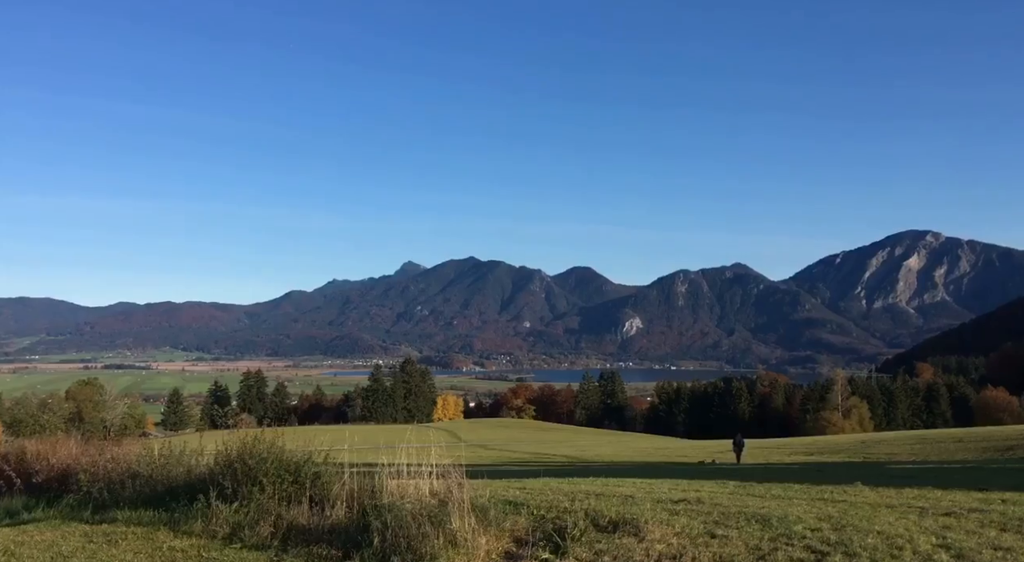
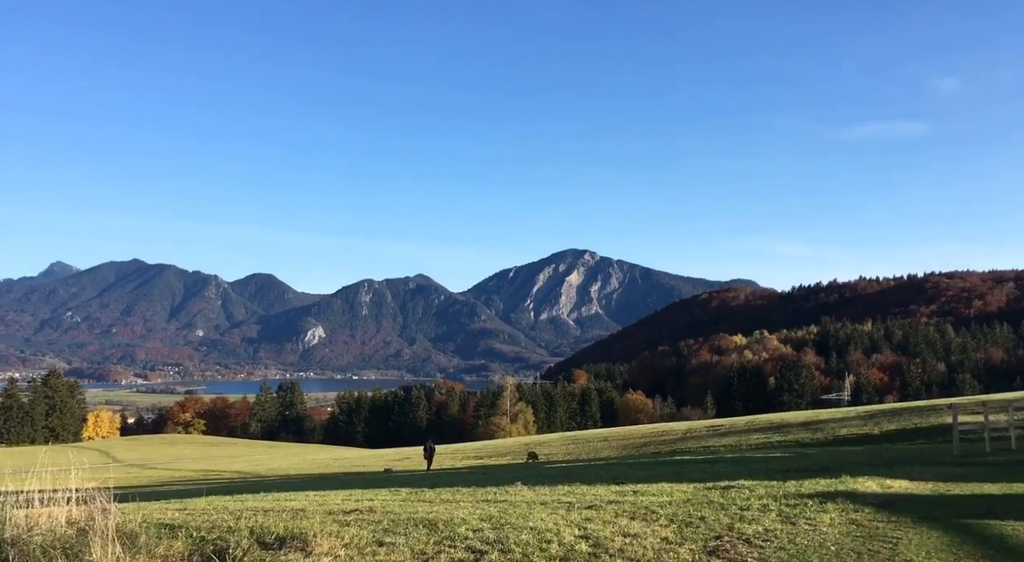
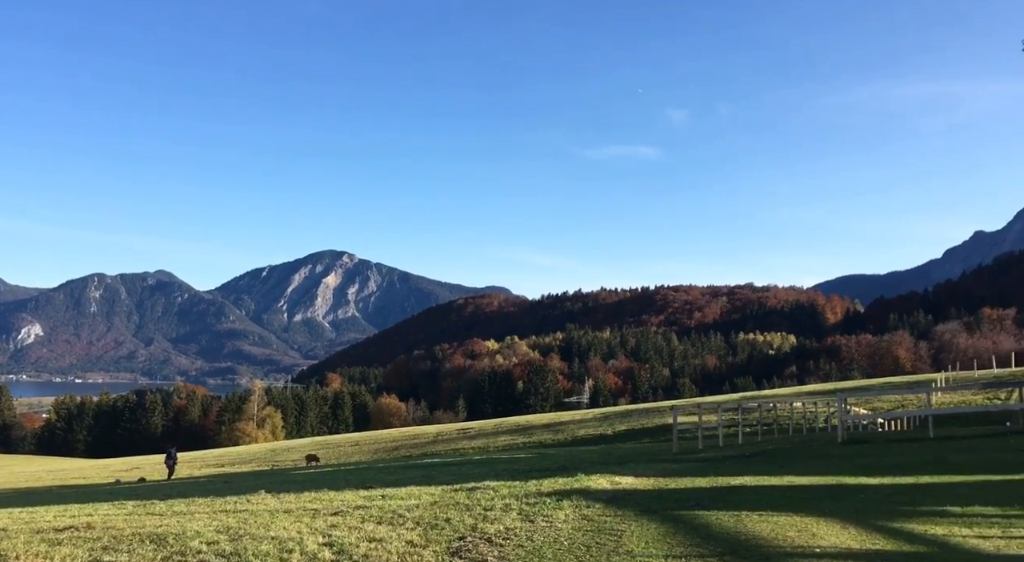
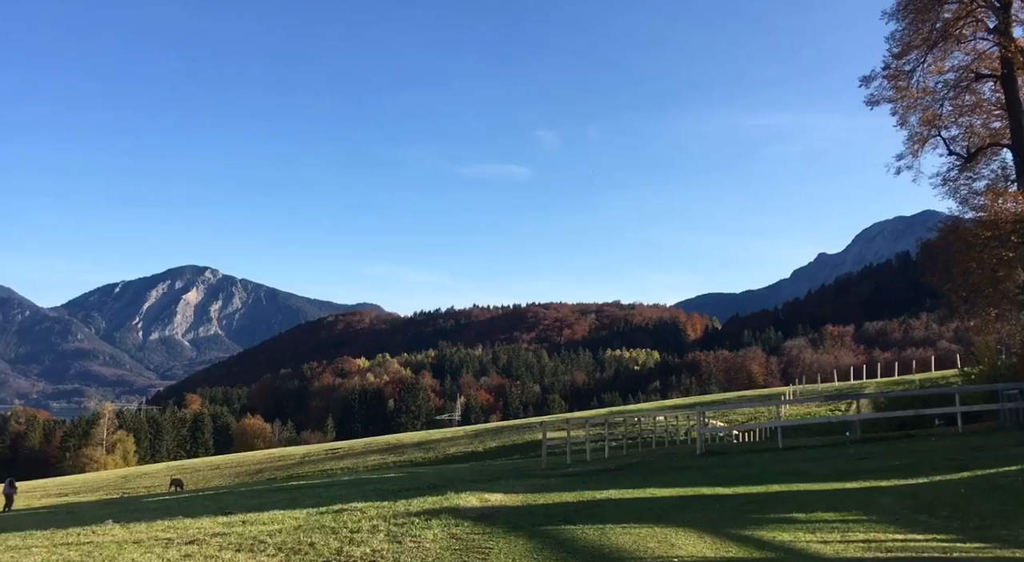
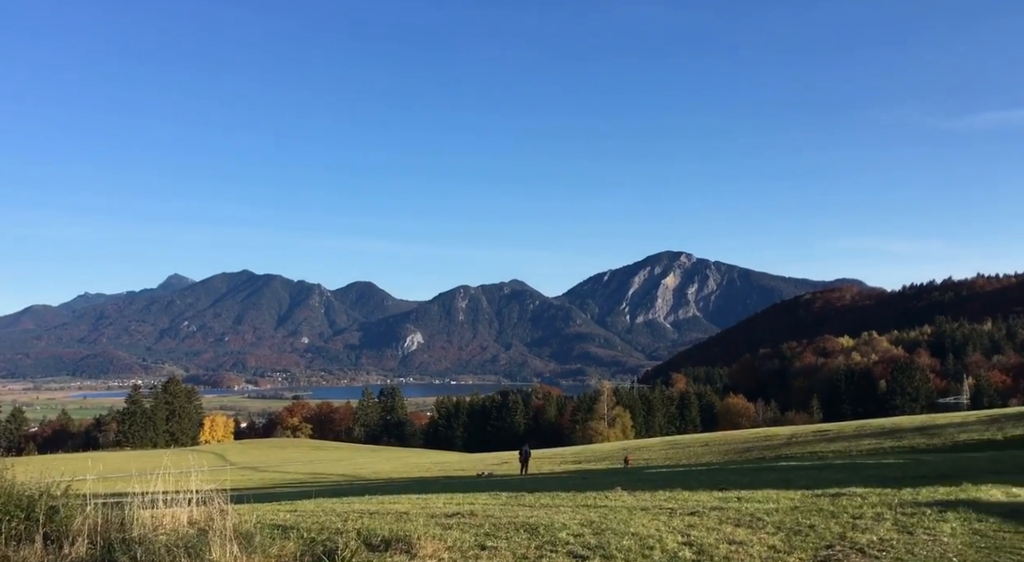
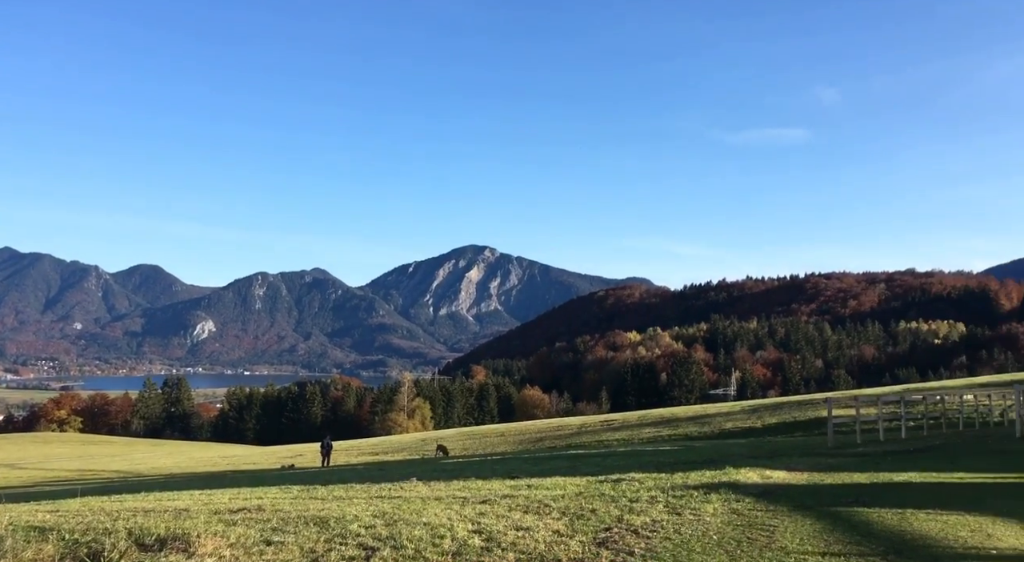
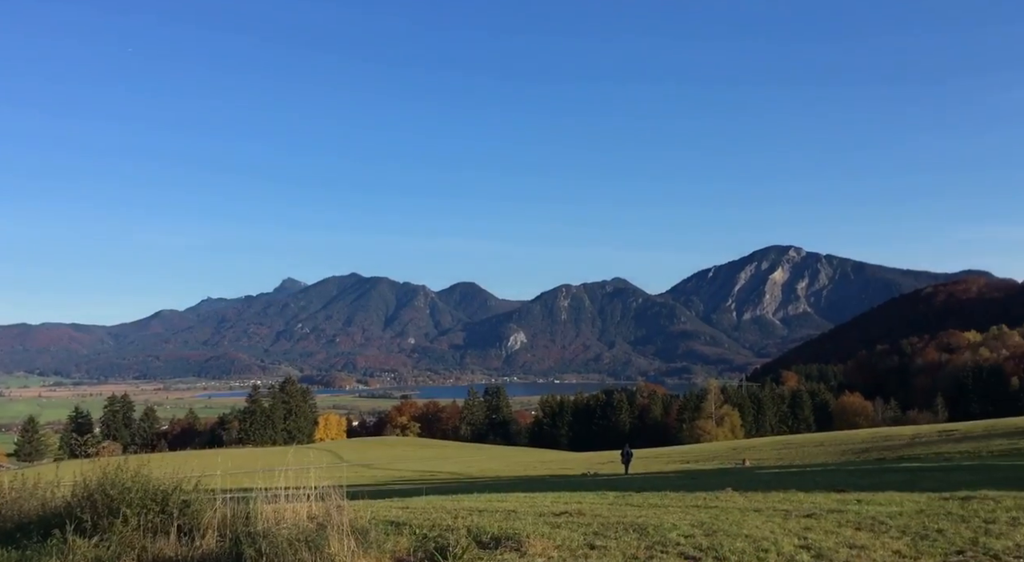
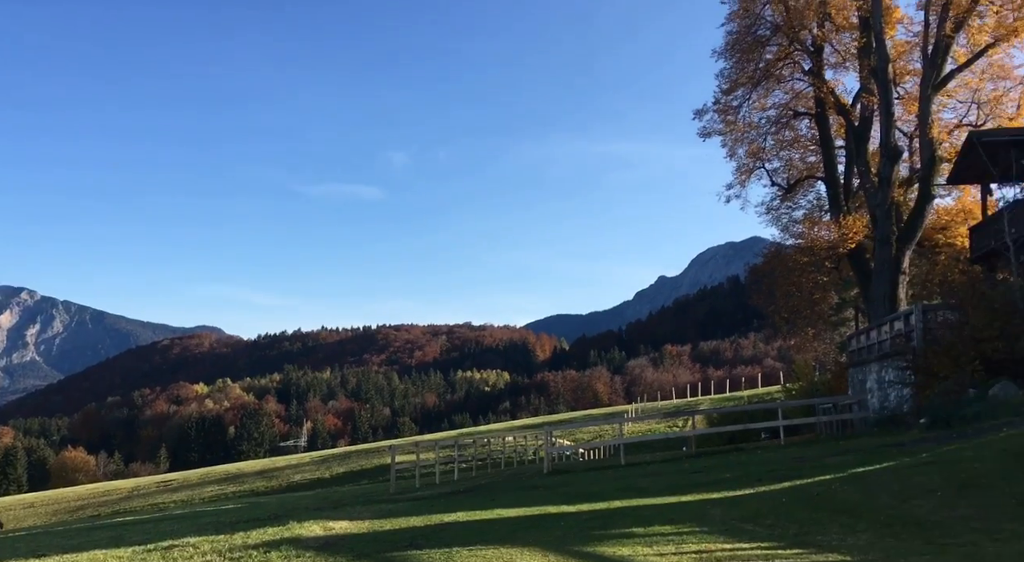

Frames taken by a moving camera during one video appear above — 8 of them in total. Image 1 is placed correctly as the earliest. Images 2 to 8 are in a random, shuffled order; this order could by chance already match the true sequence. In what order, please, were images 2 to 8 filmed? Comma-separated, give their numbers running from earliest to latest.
7, 5, 2, 6, 3, 4, 8
